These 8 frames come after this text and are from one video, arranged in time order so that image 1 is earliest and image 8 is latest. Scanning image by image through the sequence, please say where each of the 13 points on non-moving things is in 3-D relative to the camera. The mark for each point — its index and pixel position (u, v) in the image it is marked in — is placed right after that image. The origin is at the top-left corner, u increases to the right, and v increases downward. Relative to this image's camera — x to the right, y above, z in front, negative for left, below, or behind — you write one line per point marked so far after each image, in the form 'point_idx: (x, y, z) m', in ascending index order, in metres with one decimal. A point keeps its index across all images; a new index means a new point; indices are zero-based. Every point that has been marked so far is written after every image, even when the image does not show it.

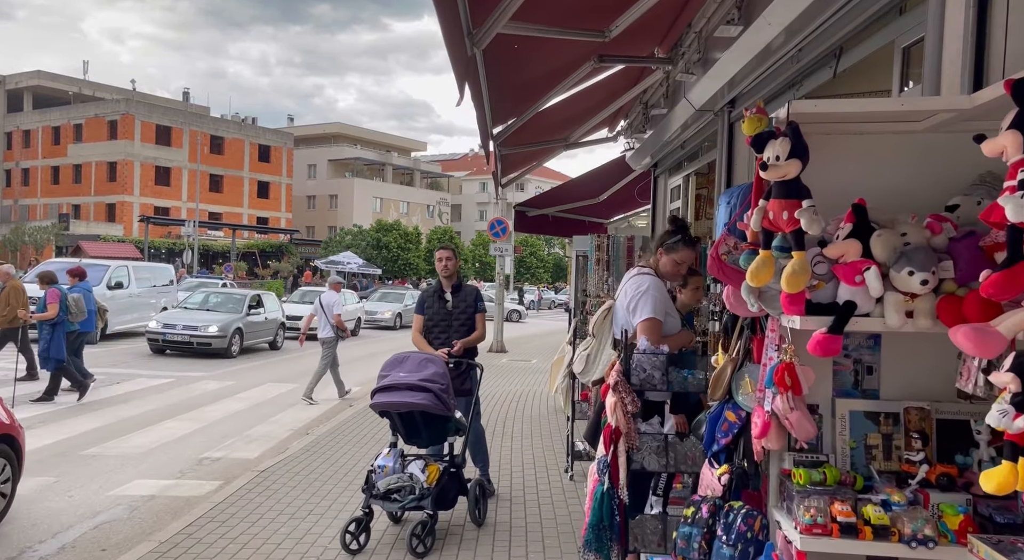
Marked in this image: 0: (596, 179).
0: (+1.1, +1.3, +10.4) m
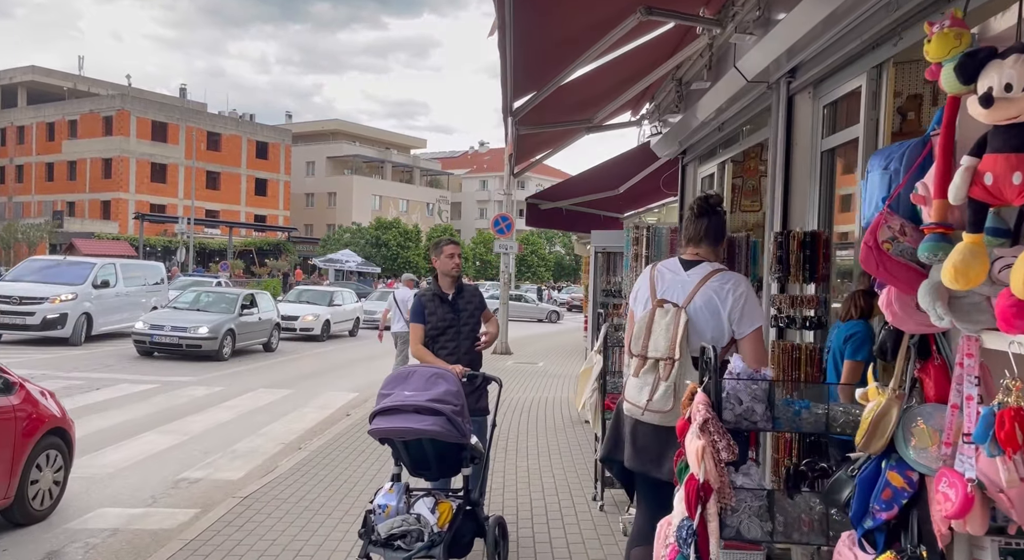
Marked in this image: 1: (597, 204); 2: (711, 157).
0: (+1.2, +1.3, +9.5) m
1: (+1.2, +1.1, +11.0) m
2: (+2.0, +1.3, +8.0) m
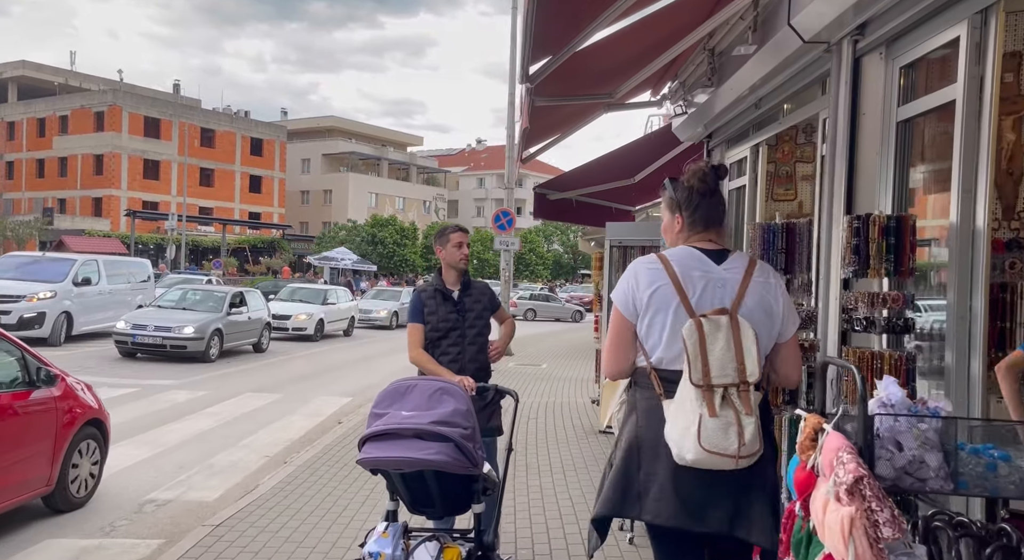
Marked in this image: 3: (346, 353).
0: (+1.3, +1.3, +8.7) m
1: (+1.3, +1.1, +10.2) m
2: (+2.1, +1.3, +7.2) m
3: (-4.1, -1.8, +19.7) m
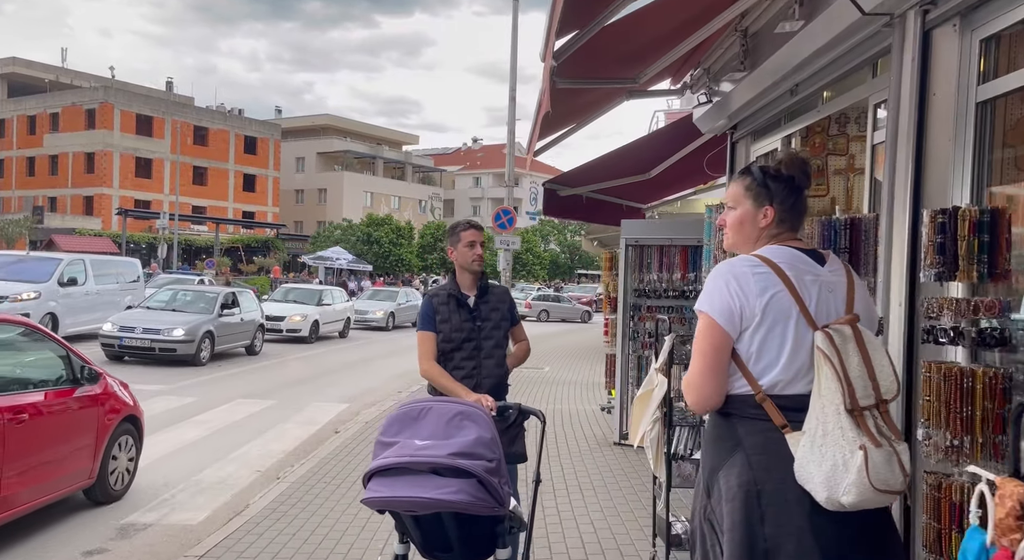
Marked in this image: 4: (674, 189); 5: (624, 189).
0: (+1.4, +1.3, +8.2) m
1: (+1.4, +1.1, +9.6) m
2: (+2.2, +1.3, +6.7) m
3: (-4.1, -1.8, +19.1) m
4: (+2.0, +1.1, +9.7) m
5: (+1.4, +1.1, +9.5) m
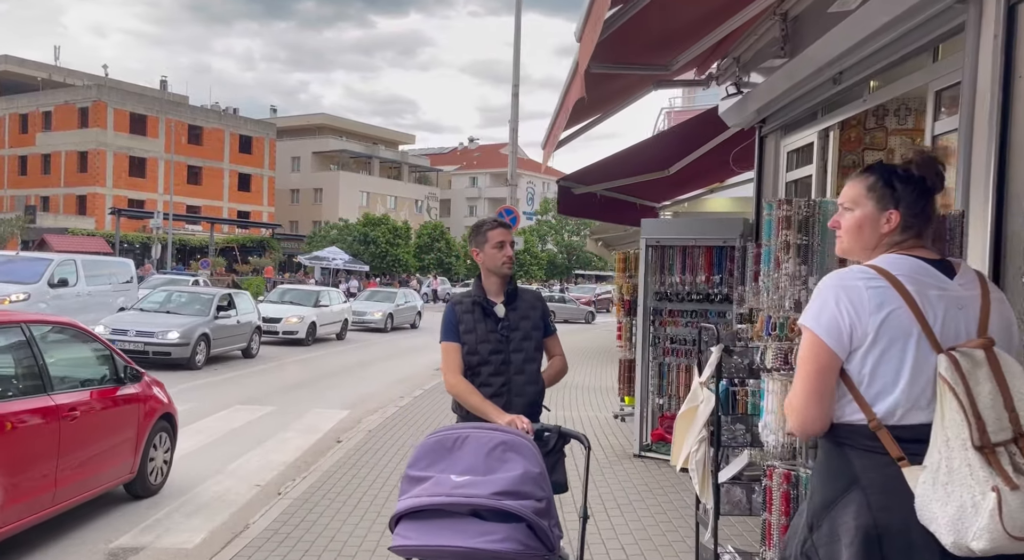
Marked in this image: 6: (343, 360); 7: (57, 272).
0: (+1.5, +1.3, +7.8) m
1: (+1.5, +1.1, +9.2) m
2: (+2.4, +1.3, +6.3) m
3: (-4.0, -1.8, +18.6) m
4: (+2.1, +1.1, +9.3) m
5: (+1.5, +1.1, +9.1) m
6: (-3.9, -1.9, +18.2) m
7: (-9.6, +0.2, +16.7) m
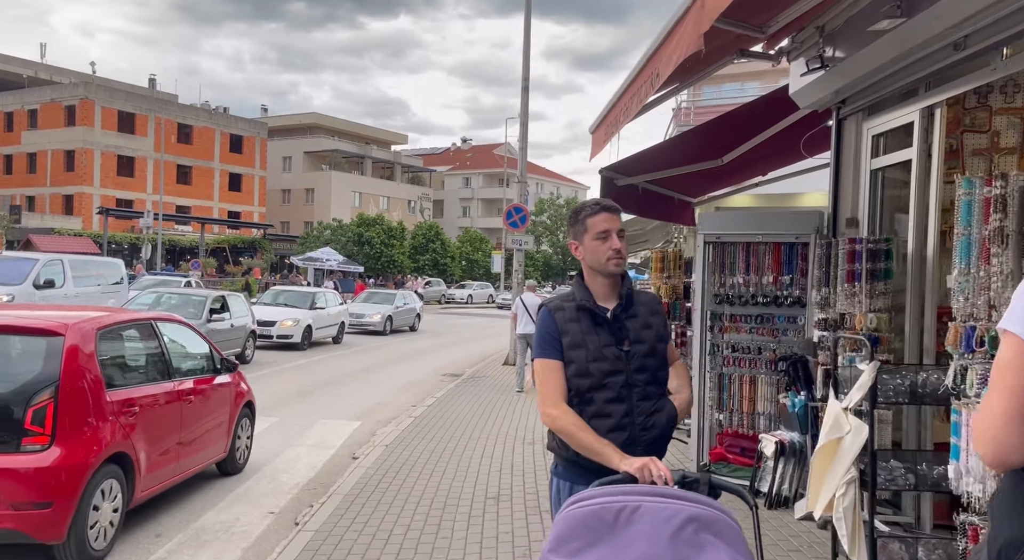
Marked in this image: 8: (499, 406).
0: (+1.9, +1.3, +7.0) m
1: (+1.8, +1.1, +8.4) m
2: (+2.7, +1.2, +5.5) m
3: (-3.8, -1.9, +17.8) m
4: (+2.4, +1.1, +8.5) m
5: (+1.8, +1.1, +8.3) m
6: (-3.7, -1.9, +17.4) m
7: (-9.4, +0.2, +15.8) m
8: (-0.2, -2.0, +12.5) m
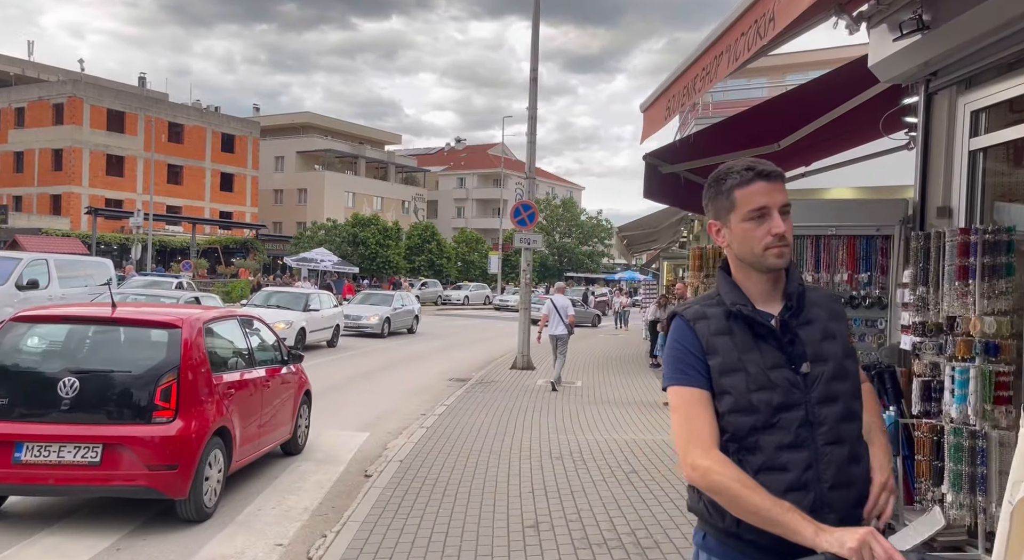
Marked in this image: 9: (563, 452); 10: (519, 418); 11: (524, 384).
0: (+2.2, +1.3, +6.2) m
1: (+2.1, +1.1, +7.6) m
2: (+3.1, +1.3, +4.7) m
3: (-3.6, -1.9, +16.9) m
4: (+2.7, +1.1, +7.7) m
5: (+2.1, +1.1, +7.6) m
6: (-3.5, -1.9, +16.5) m
7: (-9.2, +0.1, +14.9) m
8: (0.0, -2.0, +11.7) m
9: (+0.6, -1.9, +8.6) m
10: (+0.1, -2.0, +11.3) m
11: (+0.2, -2.0, +15.2) m
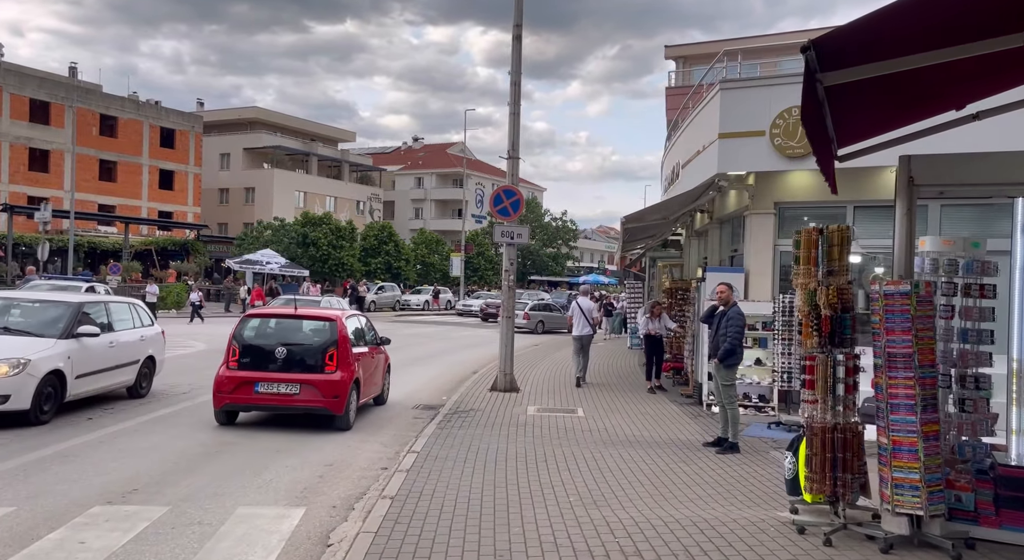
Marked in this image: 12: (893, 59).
0: (+2.4, +1.3, +3.1) m
1: (+2.3, +1.1, +4.6) m
2: (+3.4, +1.3, +1.7) m
3: (-4.0, -1.9, +13.5) m
4: (+2.9, +1.1, +4.7) m
5: (+2.3, +1.1, +4.5) m
6: (-3.8, -1.9, +13.1) m
7: (-9.4, +0.1, +11.2) m
8: (0.0, -2.0, +8.5) m
9: (+0.7, -1.9, +5.4) m
10: (+0.1, -2.0, +8.1) m
11: (0.0, -2.0, +12.0) m
12: (+1.8, +1.1, +3.8) m
